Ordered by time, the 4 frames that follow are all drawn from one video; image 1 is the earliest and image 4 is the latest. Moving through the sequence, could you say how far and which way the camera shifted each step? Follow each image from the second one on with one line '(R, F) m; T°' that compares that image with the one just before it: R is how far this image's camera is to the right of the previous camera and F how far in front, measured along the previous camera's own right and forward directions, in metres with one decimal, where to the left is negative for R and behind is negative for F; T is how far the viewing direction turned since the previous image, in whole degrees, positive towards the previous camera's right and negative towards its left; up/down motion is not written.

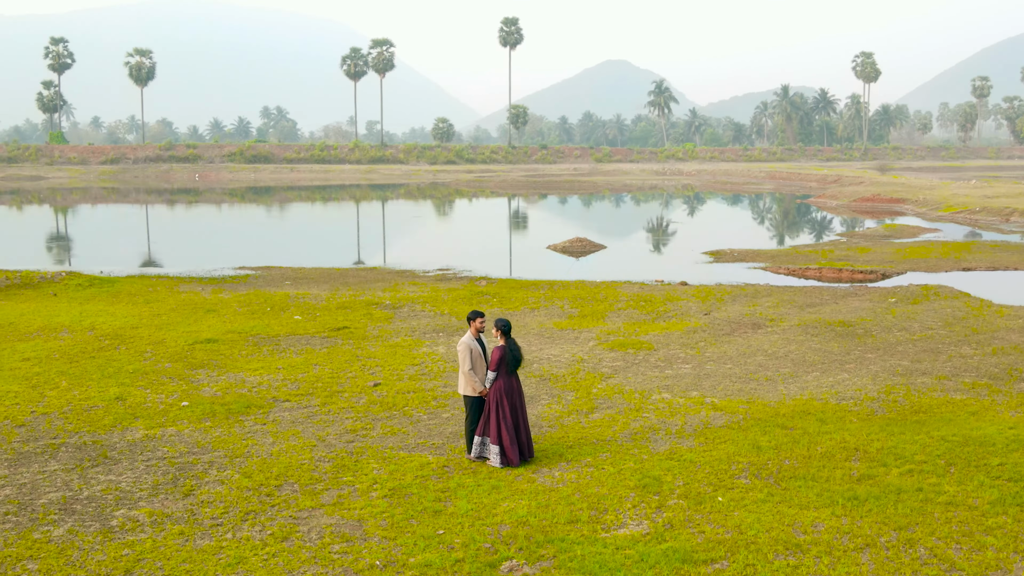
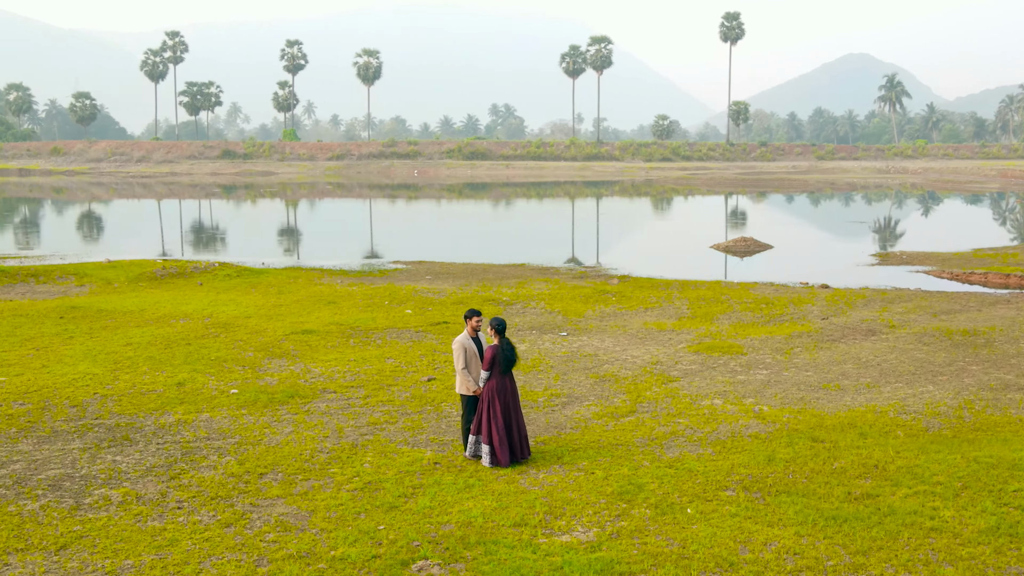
(+1.8, +0.2) m; -11°
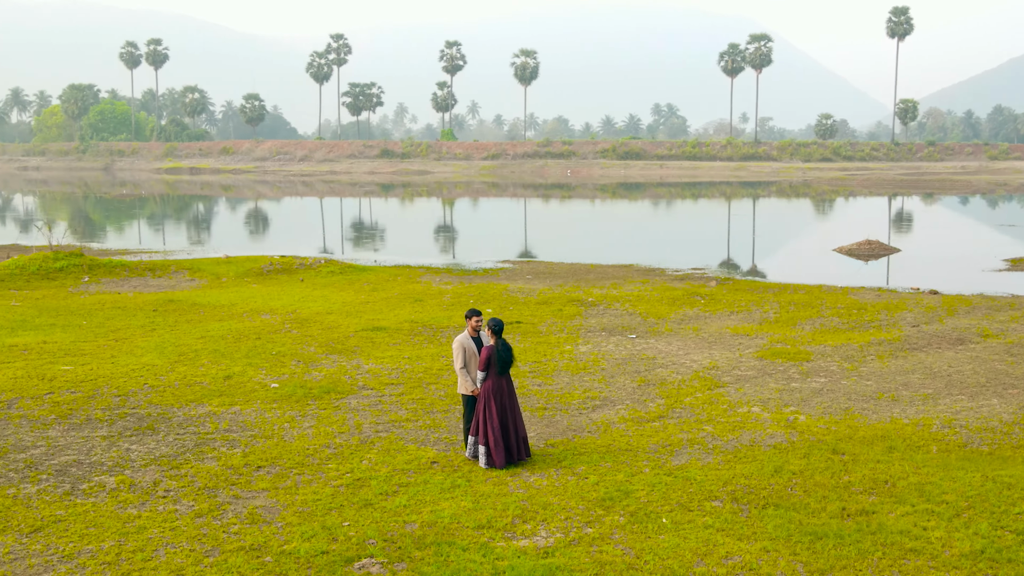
(+1.2, +0.1) m; -8°
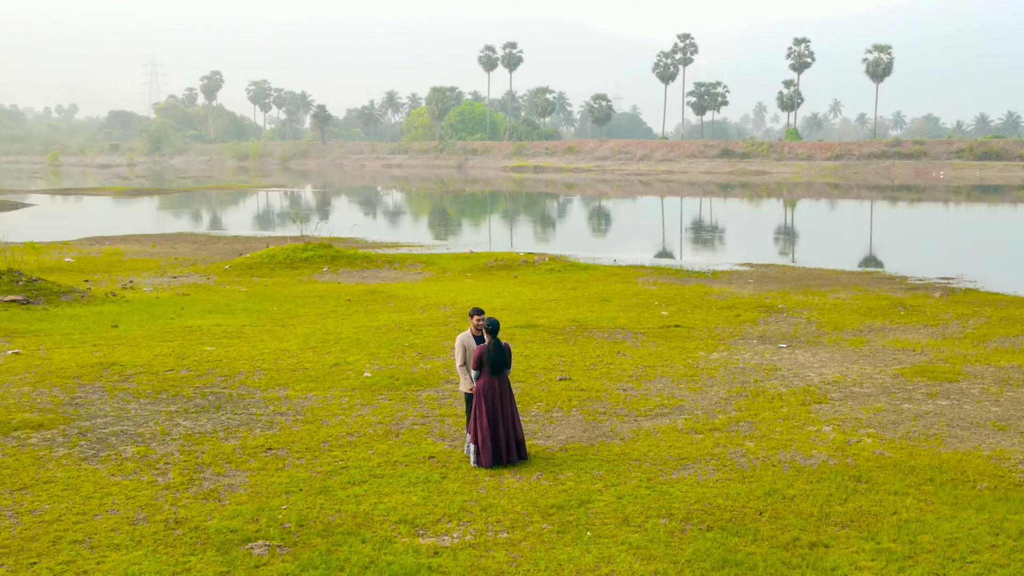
(+2.7, +0.4) m; -17°
